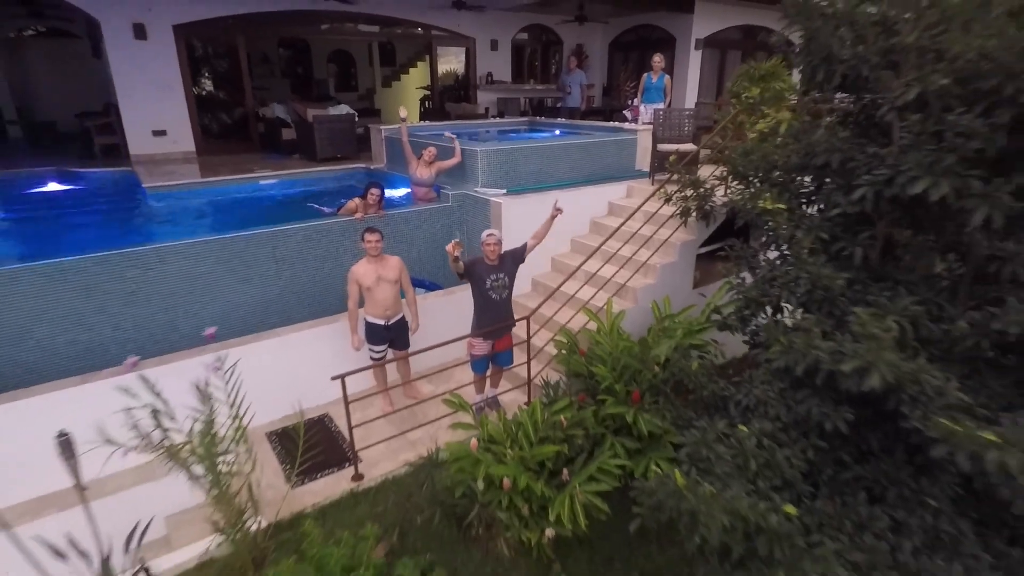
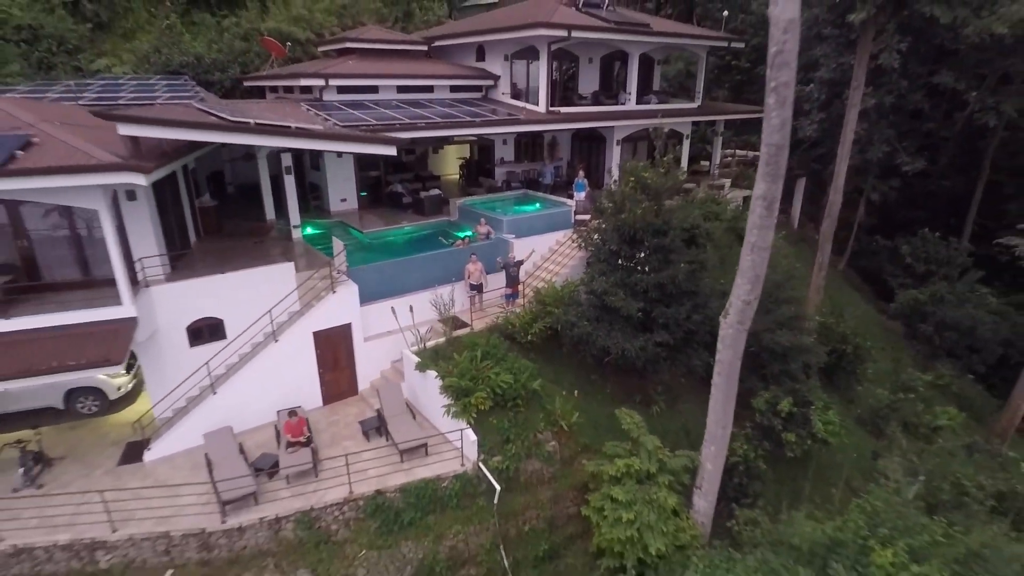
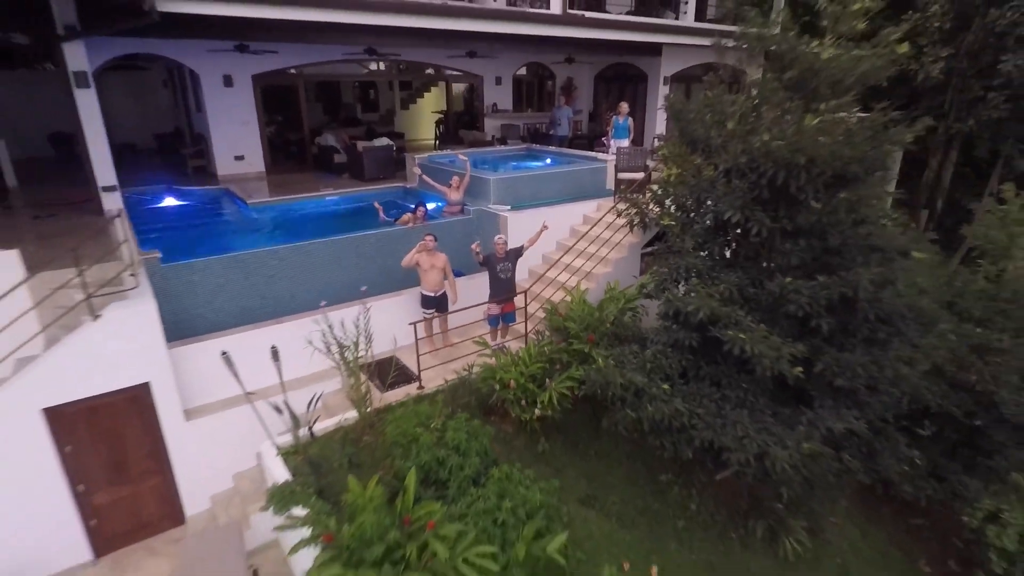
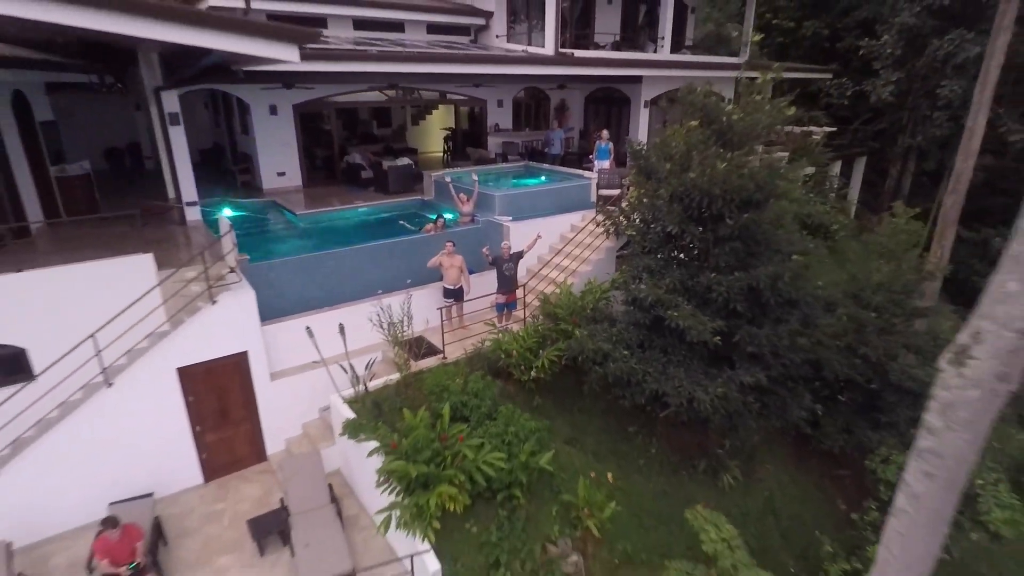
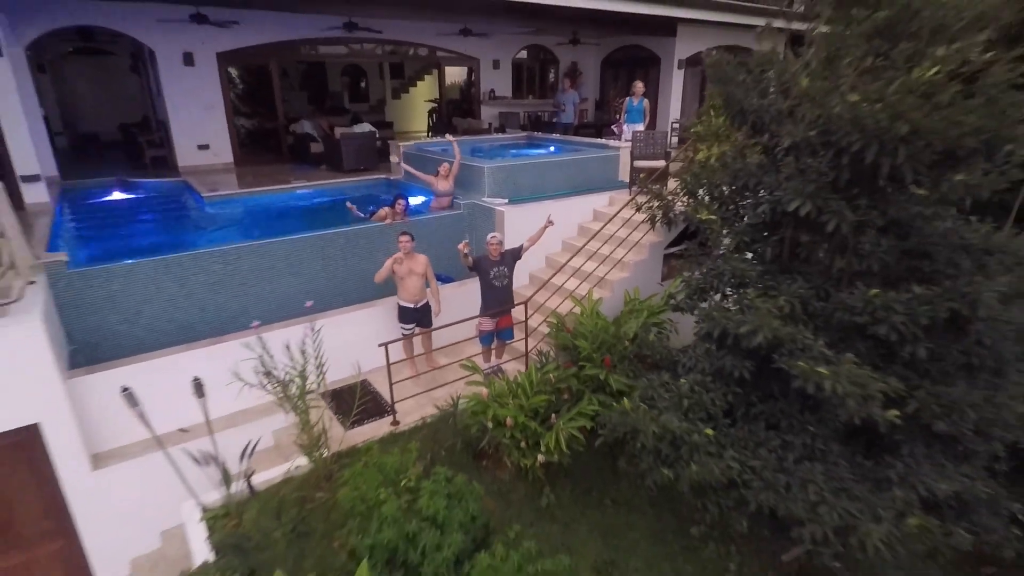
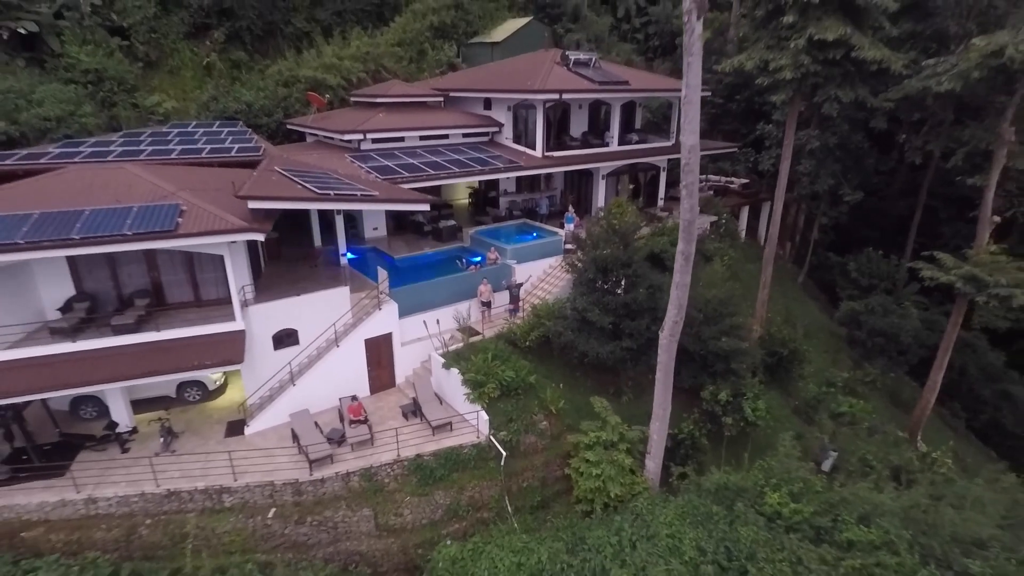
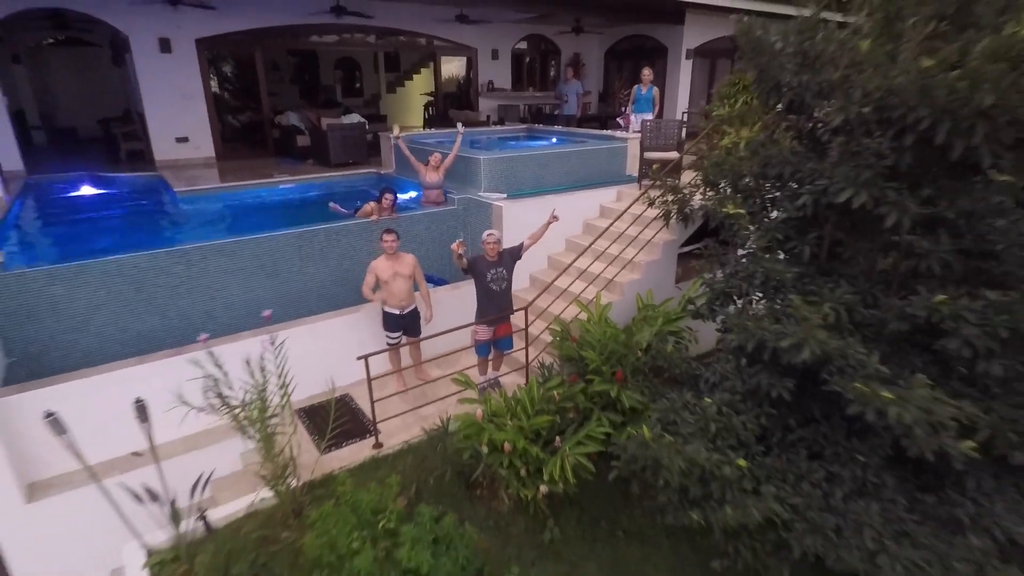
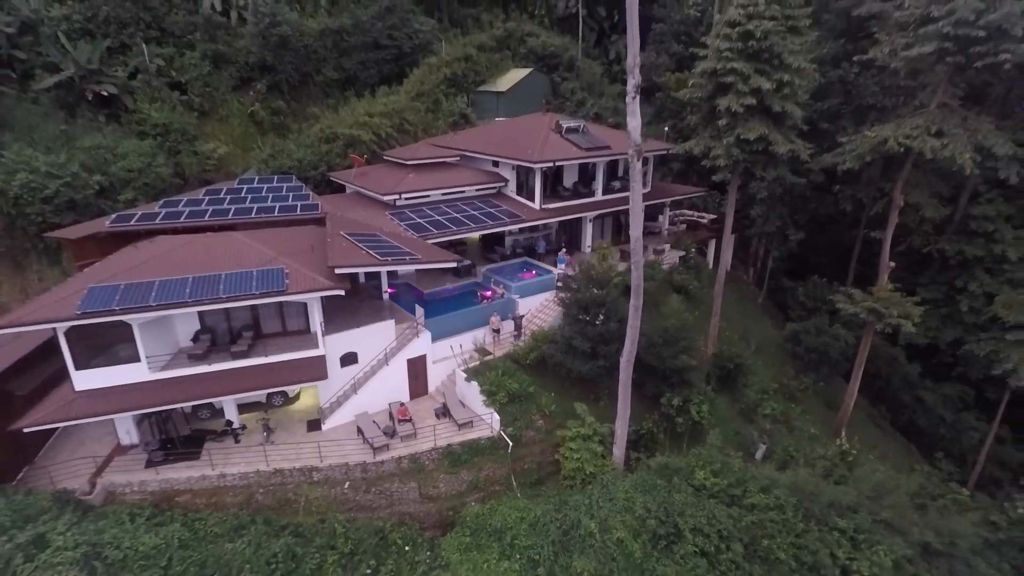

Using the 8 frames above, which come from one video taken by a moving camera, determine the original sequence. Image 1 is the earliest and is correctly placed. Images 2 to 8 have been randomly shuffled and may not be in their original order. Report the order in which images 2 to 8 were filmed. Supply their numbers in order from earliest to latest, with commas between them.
7, 5, 3, 4, 2, 6, 8
